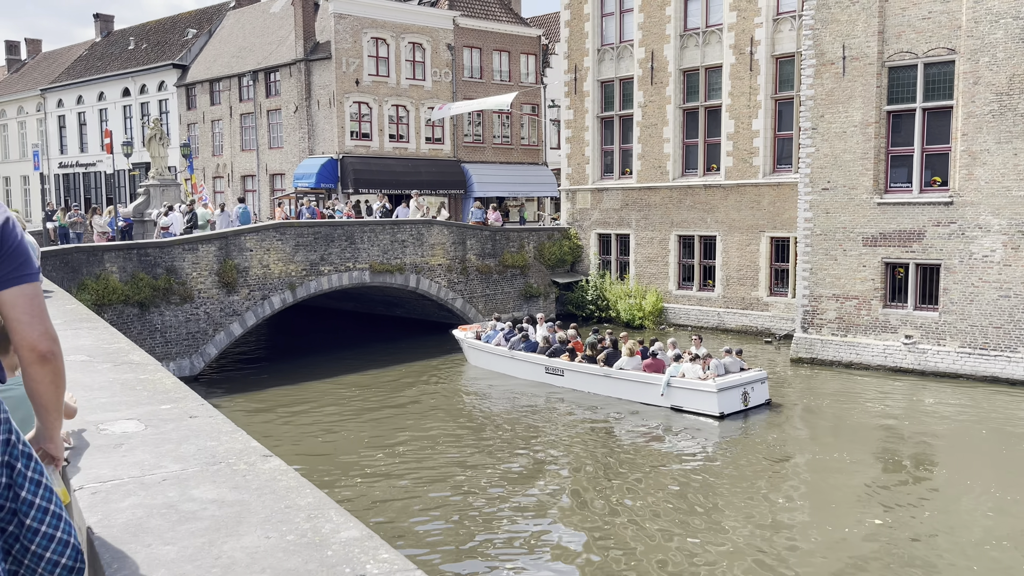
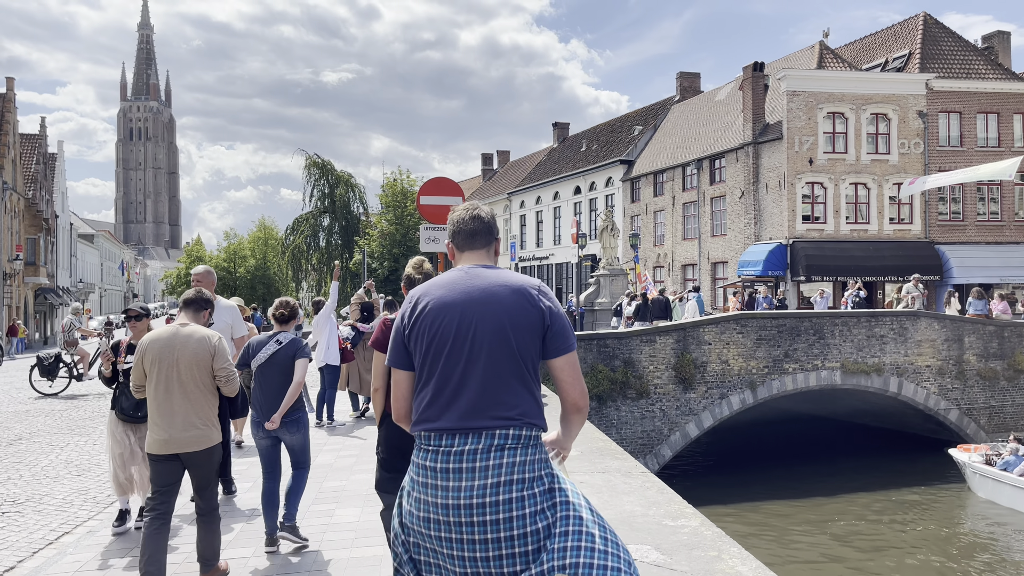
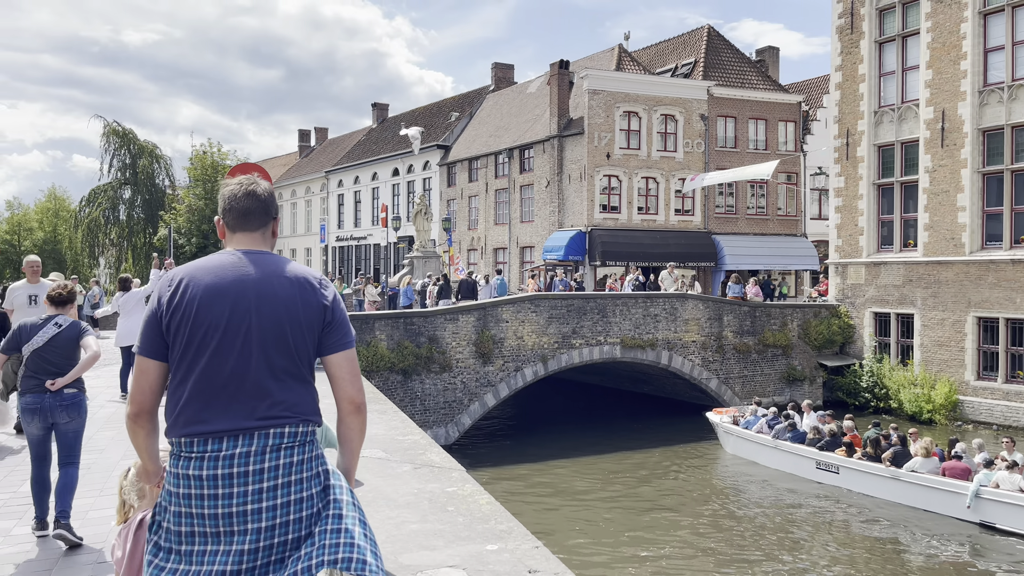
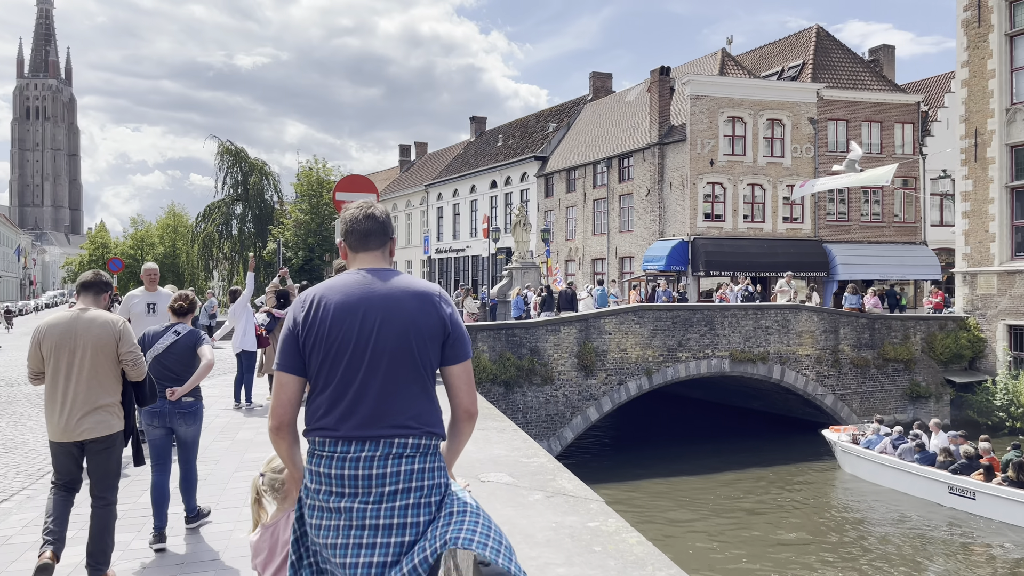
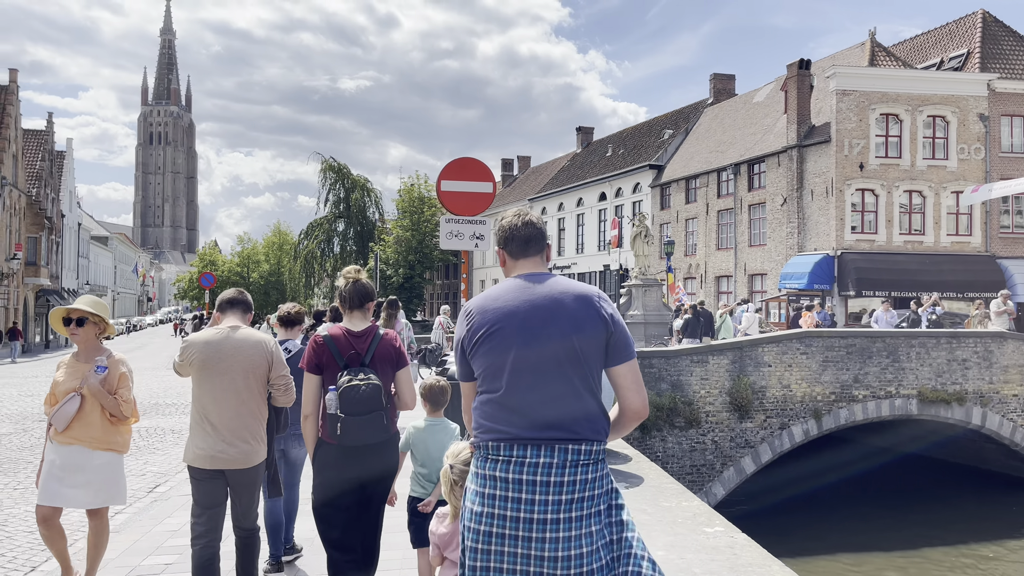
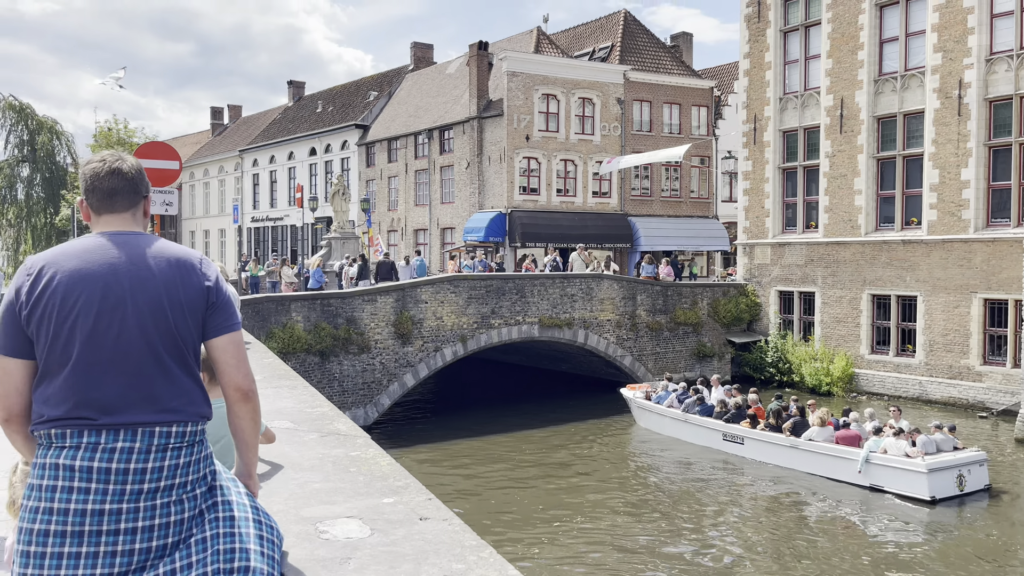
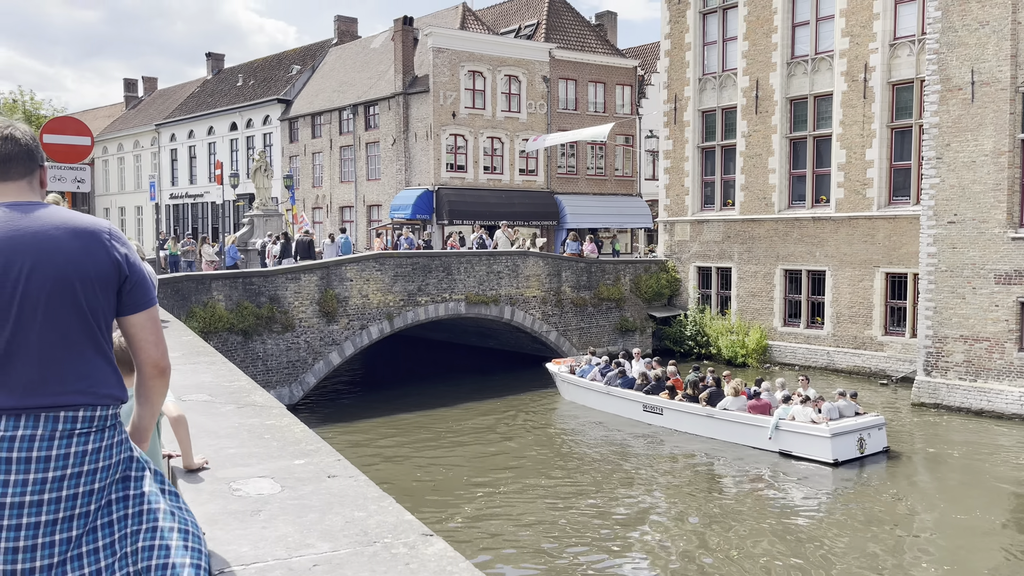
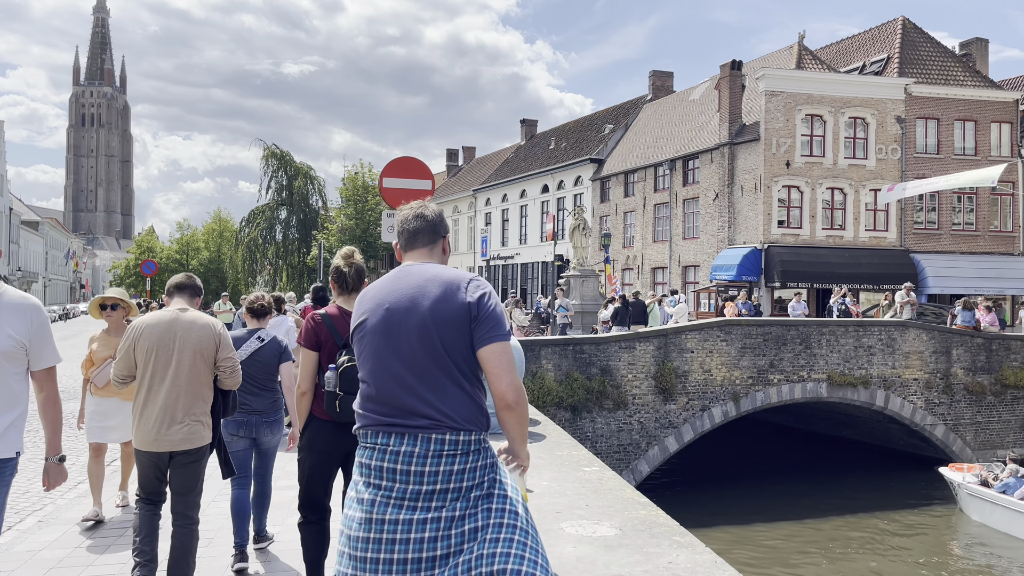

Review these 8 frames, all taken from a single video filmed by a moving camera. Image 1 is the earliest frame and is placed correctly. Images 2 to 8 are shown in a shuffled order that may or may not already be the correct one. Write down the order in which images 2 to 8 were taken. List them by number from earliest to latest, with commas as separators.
7, 6, 3, 4, 2, 8, 5
